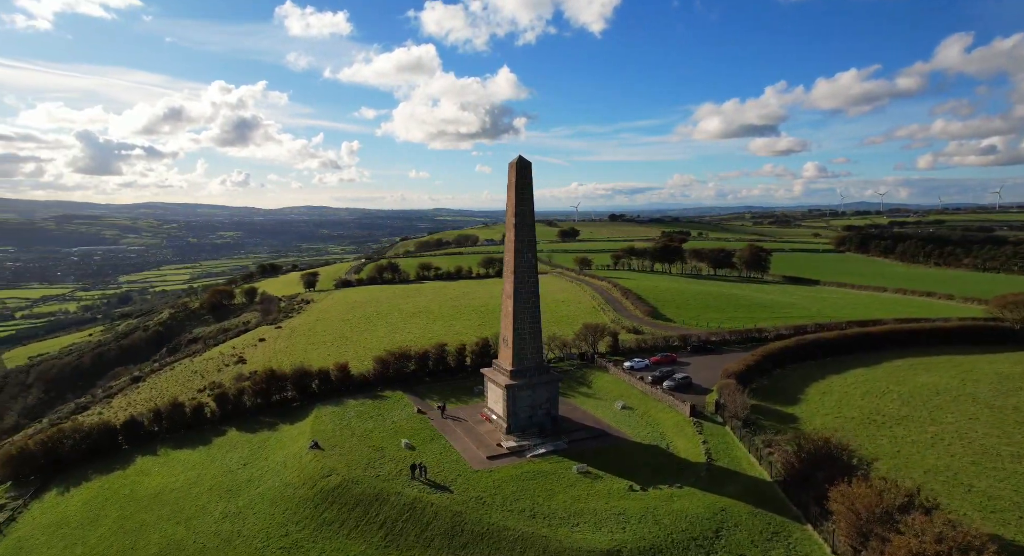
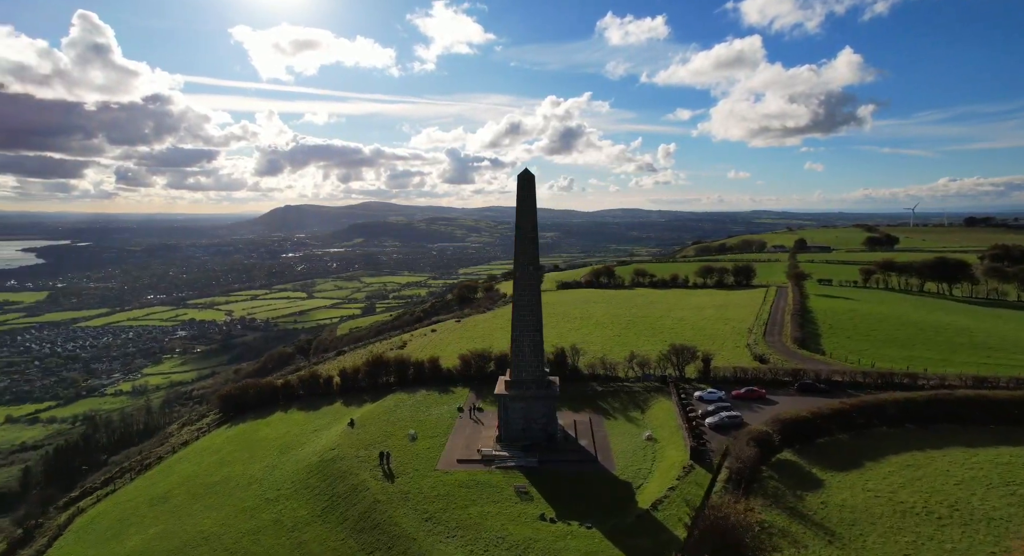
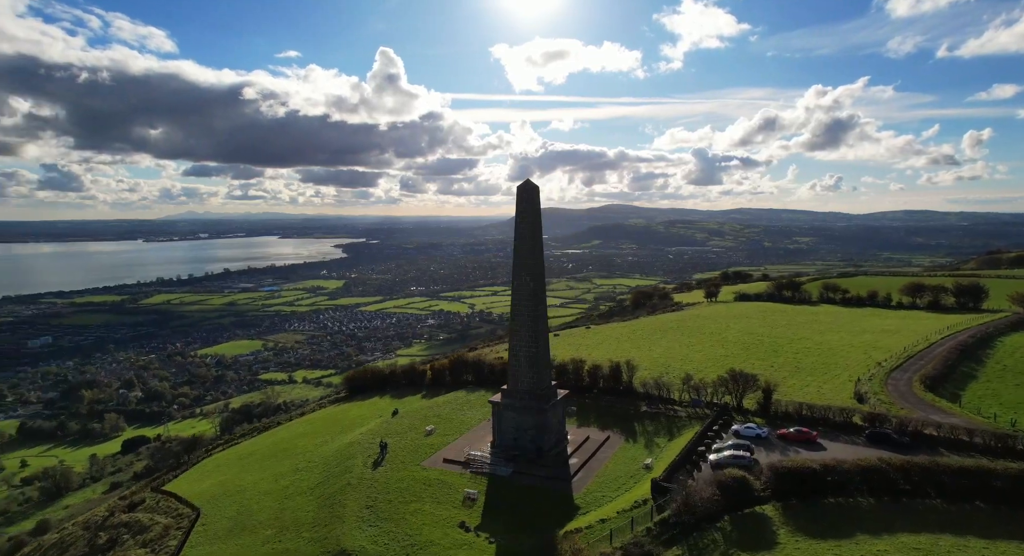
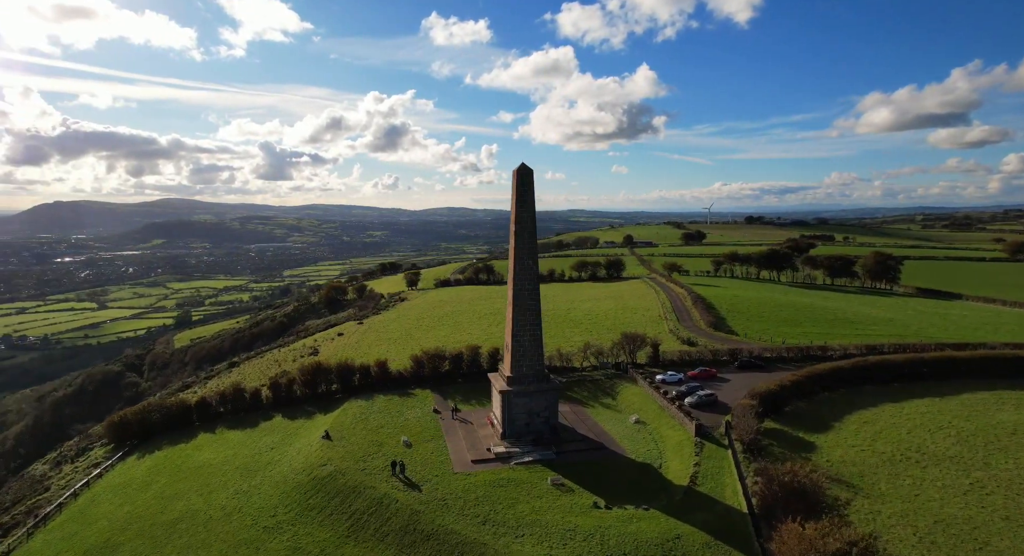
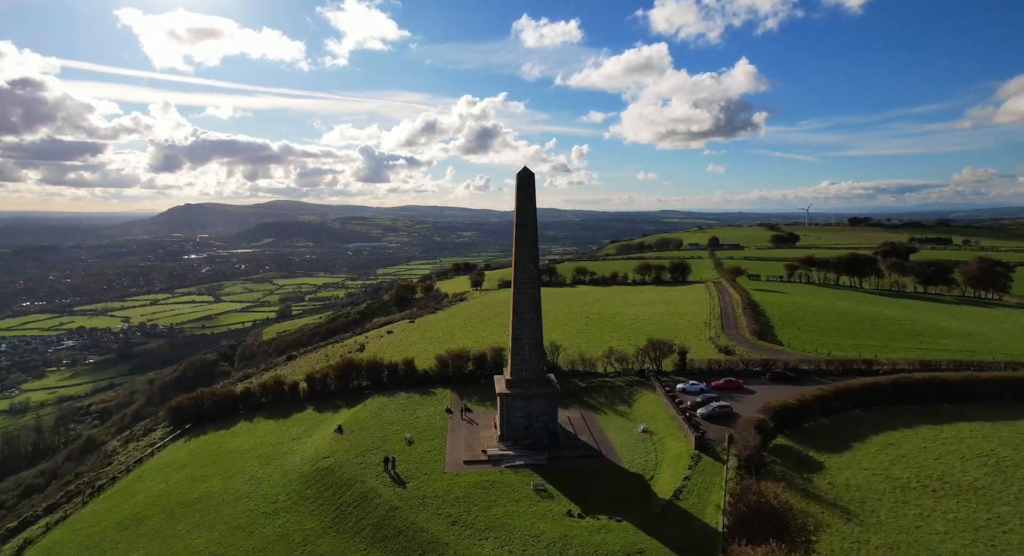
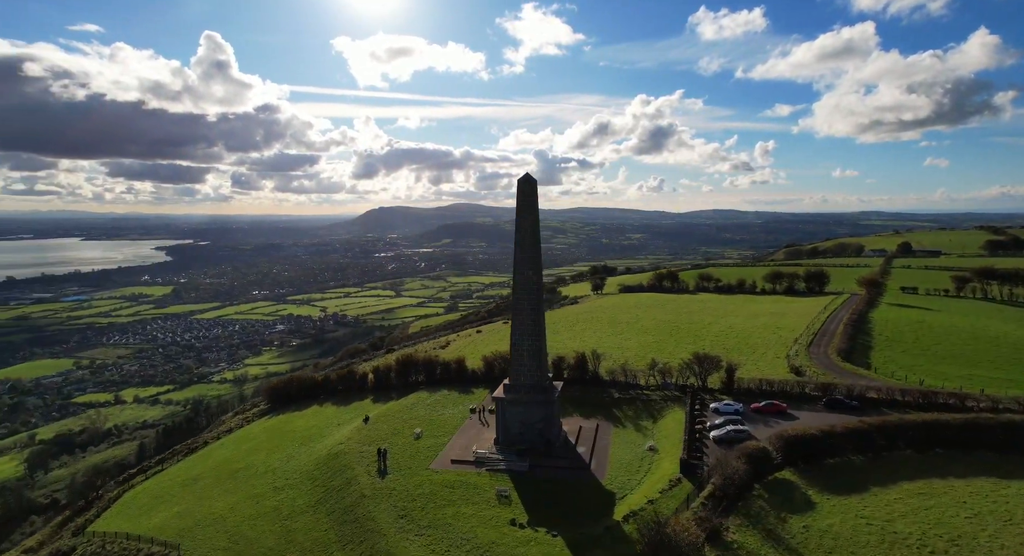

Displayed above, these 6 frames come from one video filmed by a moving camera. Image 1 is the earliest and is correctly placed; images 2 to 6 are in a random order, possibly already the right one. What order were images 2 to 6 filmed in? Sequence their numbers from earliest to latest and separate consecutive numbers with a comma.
4, 5, 2, 6, 3
